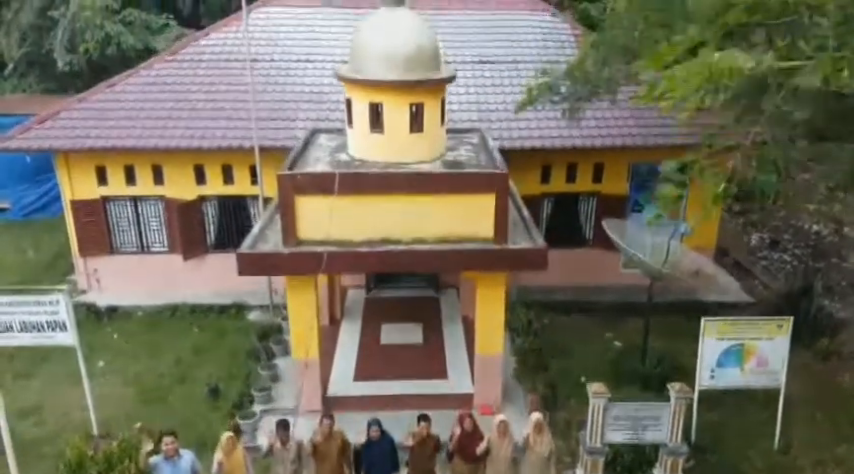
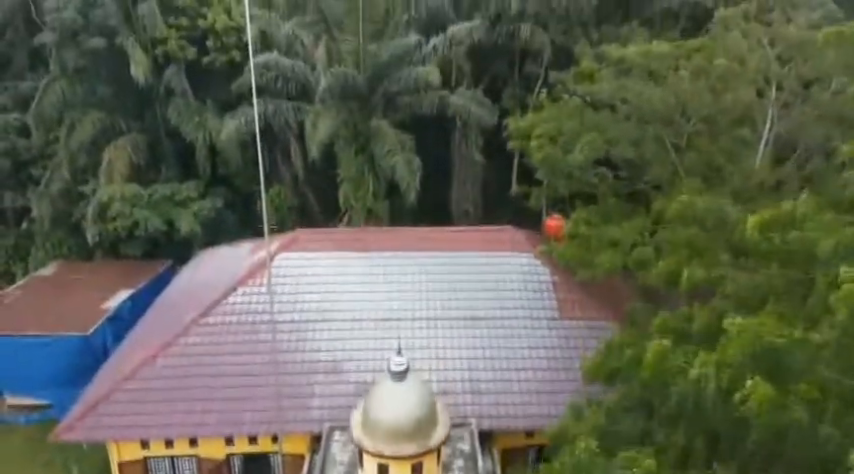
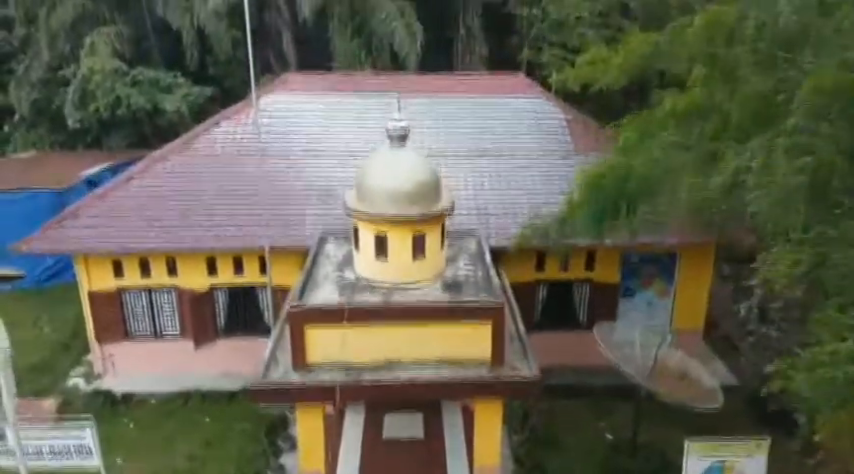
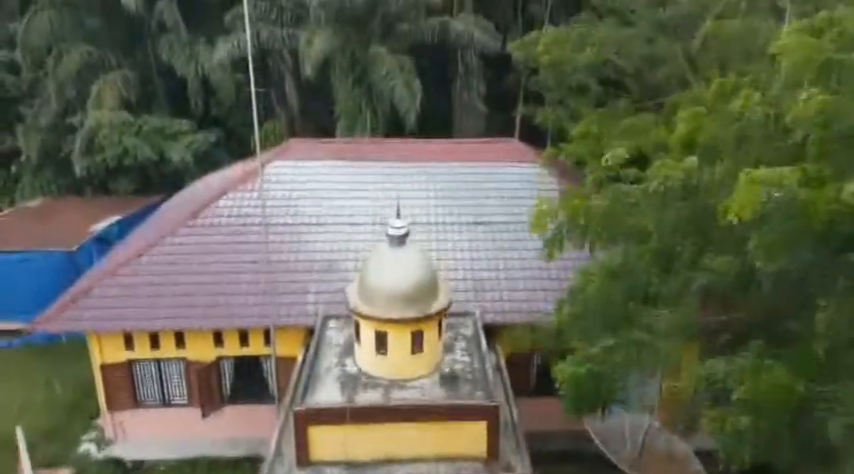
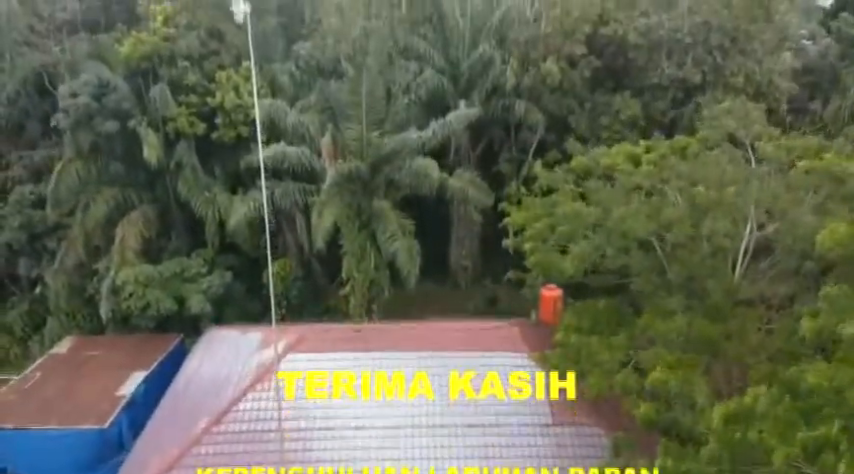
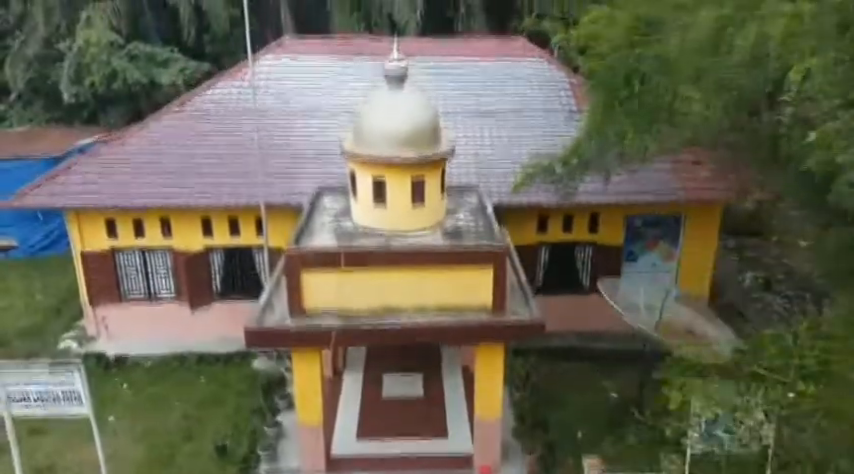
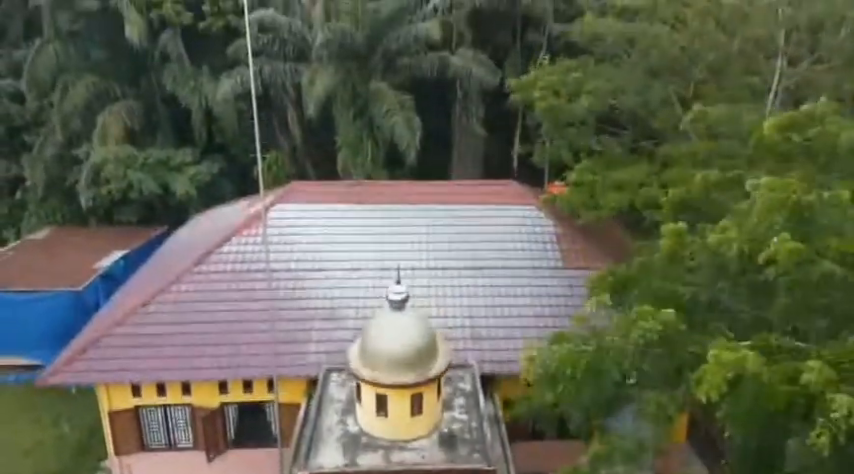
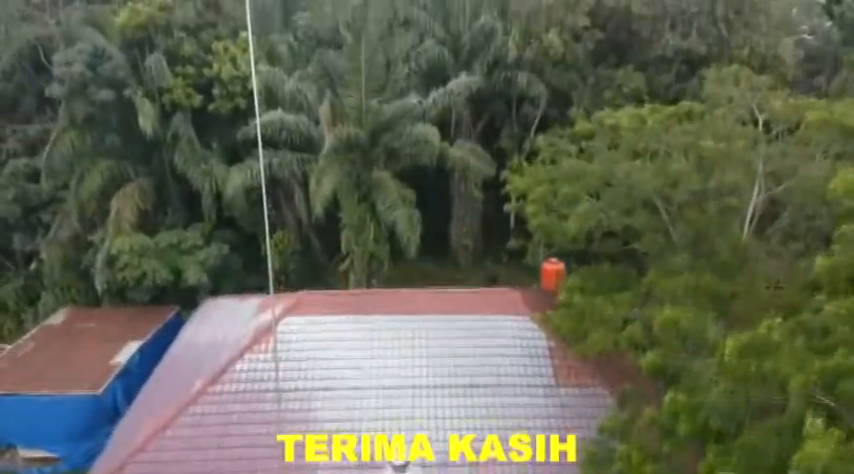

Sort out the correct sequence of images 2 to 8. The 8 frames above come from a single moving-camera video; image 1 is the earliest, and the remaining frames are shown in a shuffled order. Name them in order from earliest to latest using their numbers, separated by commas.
6, 3, 4, 7, 2, 8, 5
